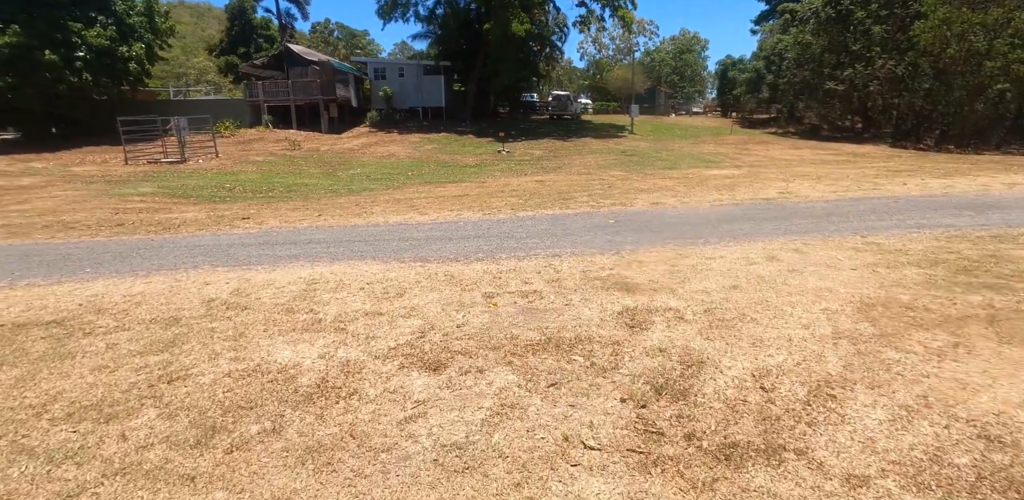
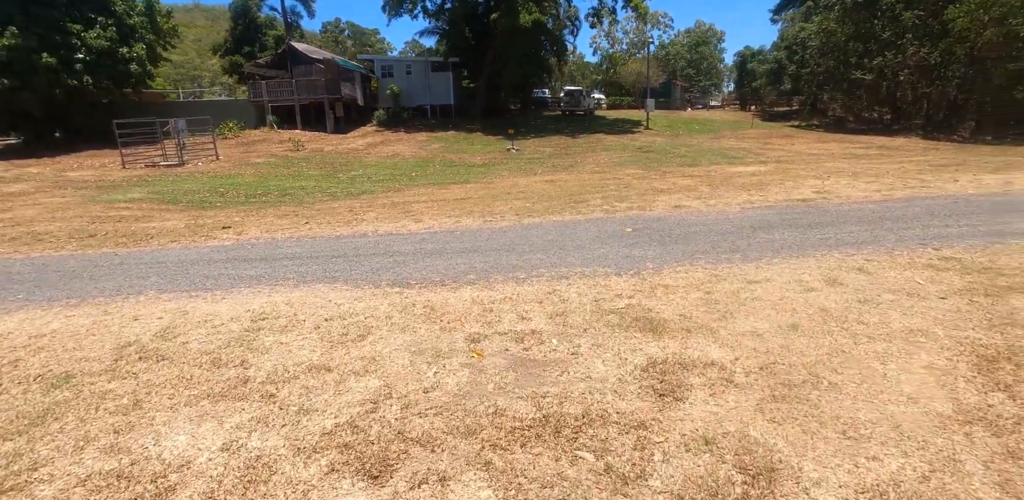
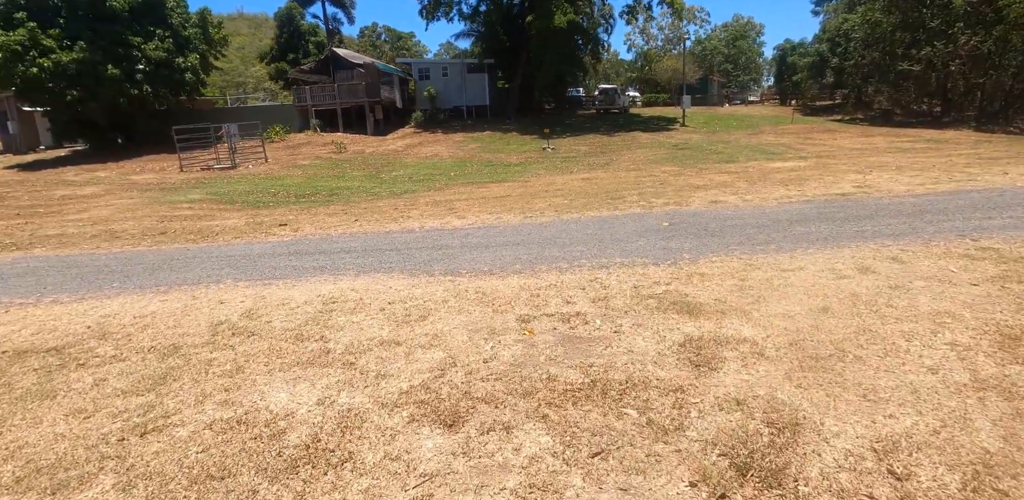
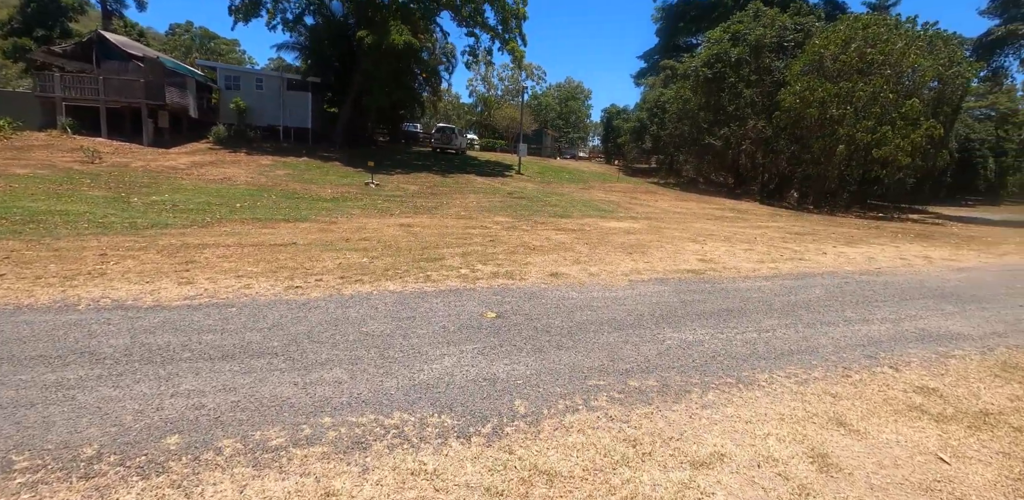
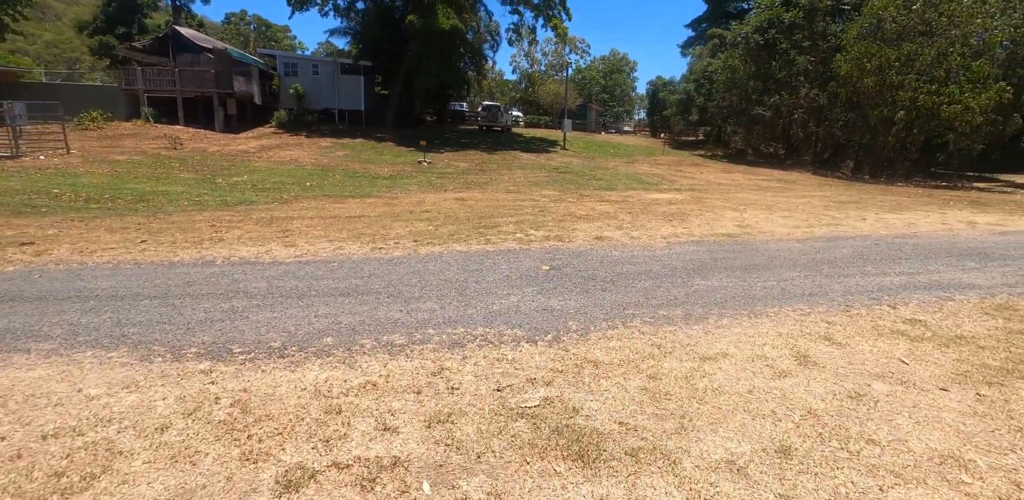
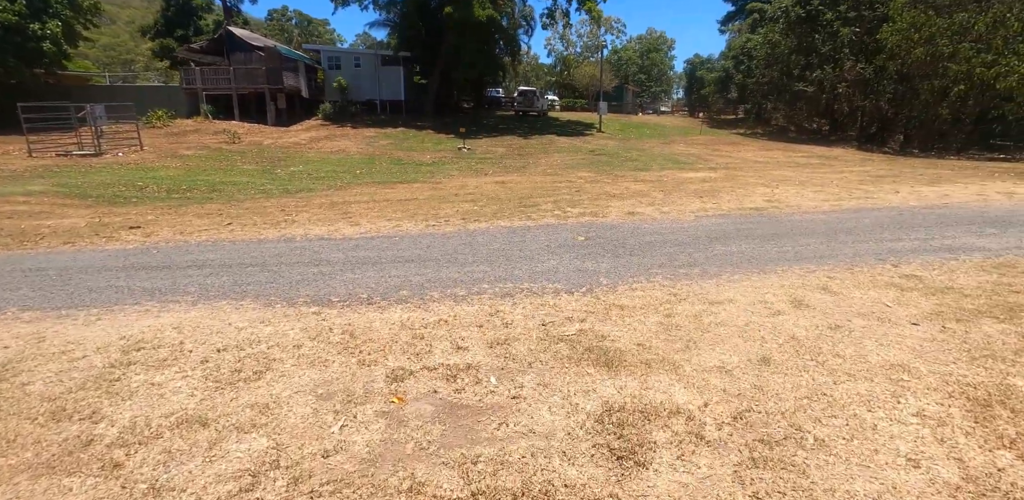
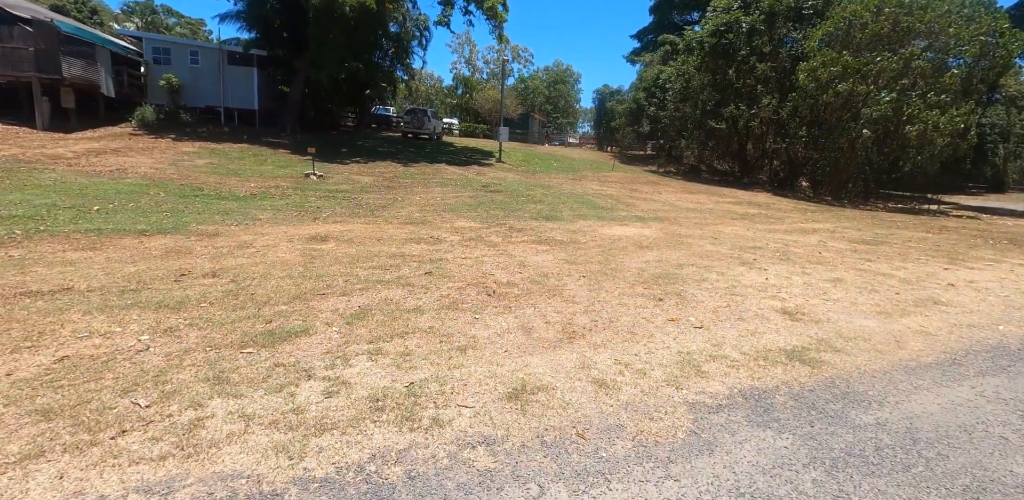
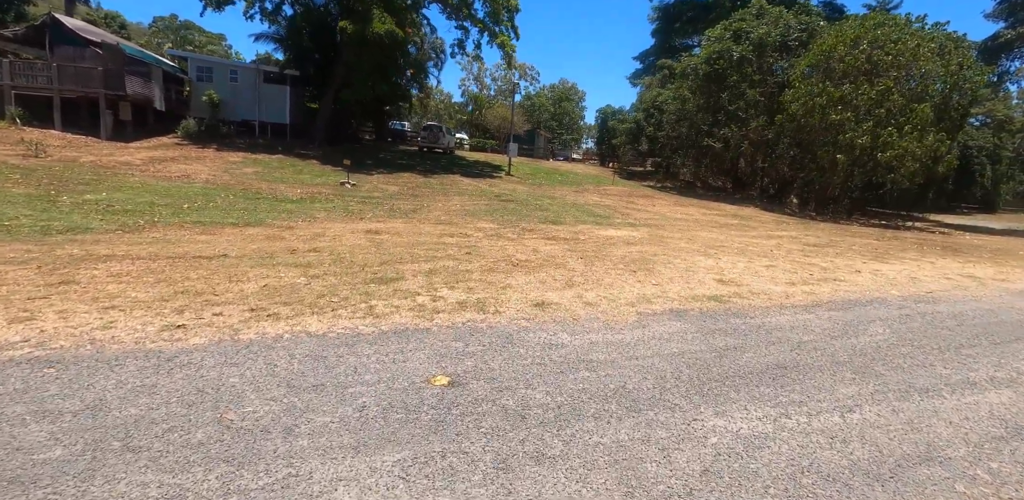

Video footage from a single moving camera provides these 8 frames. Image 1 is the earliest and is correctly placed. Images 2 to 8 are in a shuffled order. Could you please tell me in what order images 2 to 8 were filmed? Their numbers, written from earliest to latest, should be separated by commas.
3, 2, 6, 5, 4, 8, 7
